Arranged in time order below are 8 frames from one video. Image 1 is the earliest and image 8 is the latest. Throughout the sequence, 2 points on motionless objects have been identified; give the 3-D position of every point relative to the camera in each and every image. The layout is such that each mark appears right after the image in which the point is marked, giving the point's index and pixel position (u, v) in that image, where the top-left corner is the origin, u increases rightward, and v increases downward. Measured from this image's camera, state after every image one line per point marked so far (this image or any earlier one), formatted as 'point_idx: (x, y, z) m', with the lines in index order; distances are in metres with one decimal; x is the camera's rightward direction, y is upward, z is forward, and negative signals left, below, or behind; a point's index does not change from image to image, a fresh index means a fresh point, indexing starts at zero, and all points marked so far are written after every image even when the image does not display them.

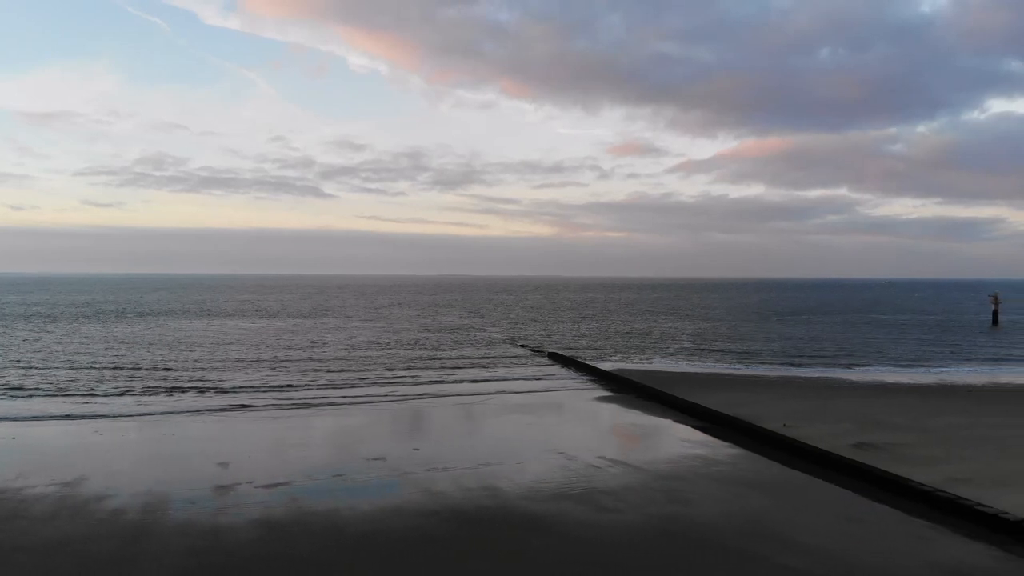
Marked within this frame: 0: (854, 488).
0: (+6.3, -2.7, +10.3) m
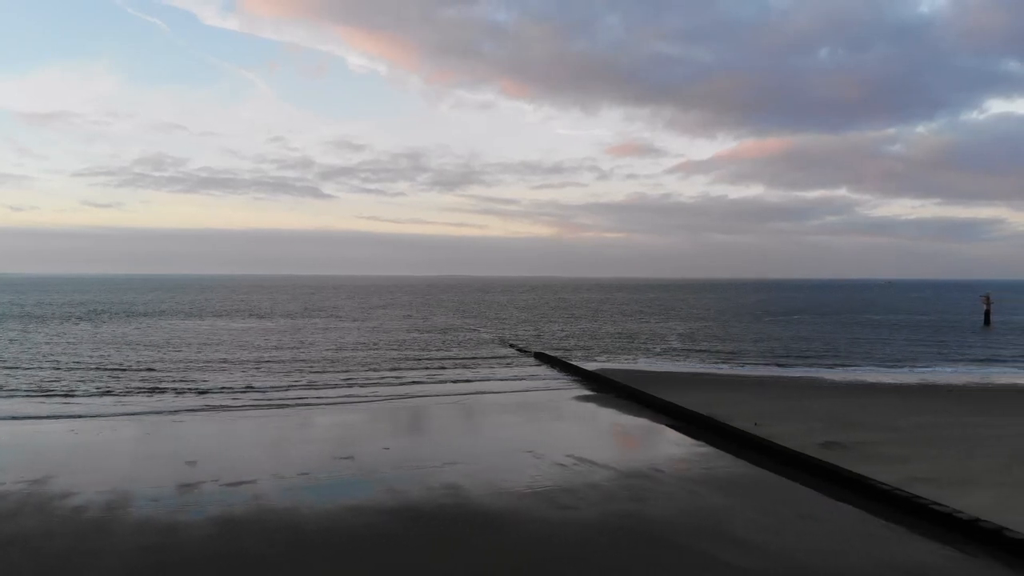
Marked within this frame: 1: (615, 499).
0: (+9.6, -2.7, +14.6) m
1: (+1.3, -2.8, +7.8) m
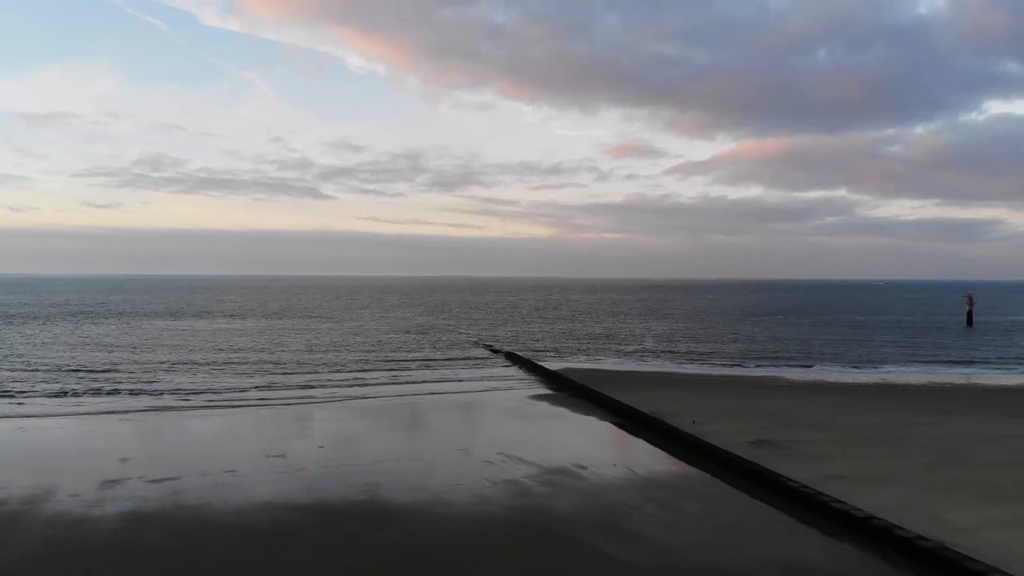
0: (+8.4, -2.7, +14.7) m
1: (+0.1, -2.8, +7.8) m
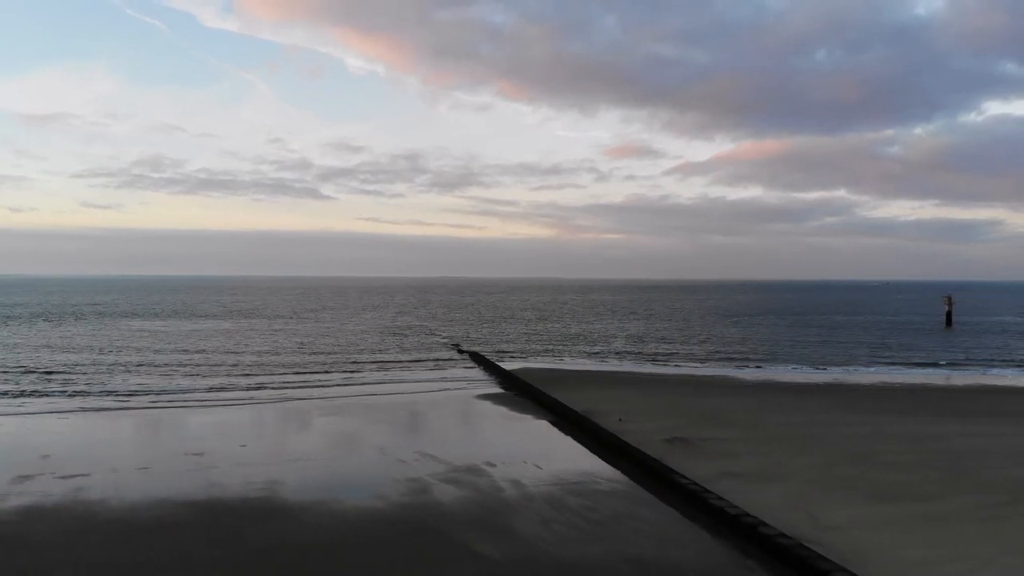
0: (+7.0, -2.7, +14.8) m
1: (-1.3, -2.8, +7.9) m
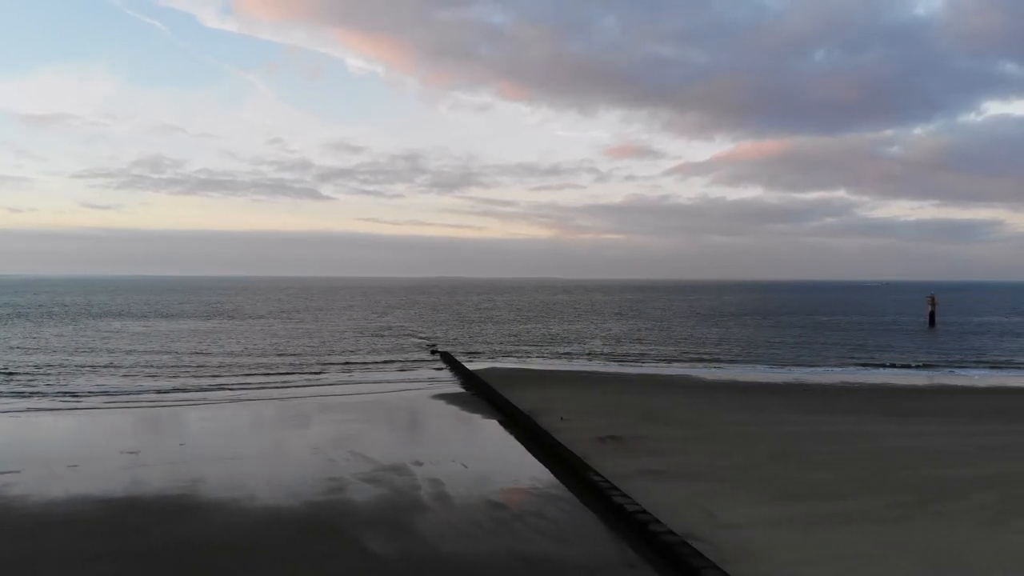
0: (+5.9, -2.7, +14.9) m
1: (-2.4, -2.8, +8.0) m
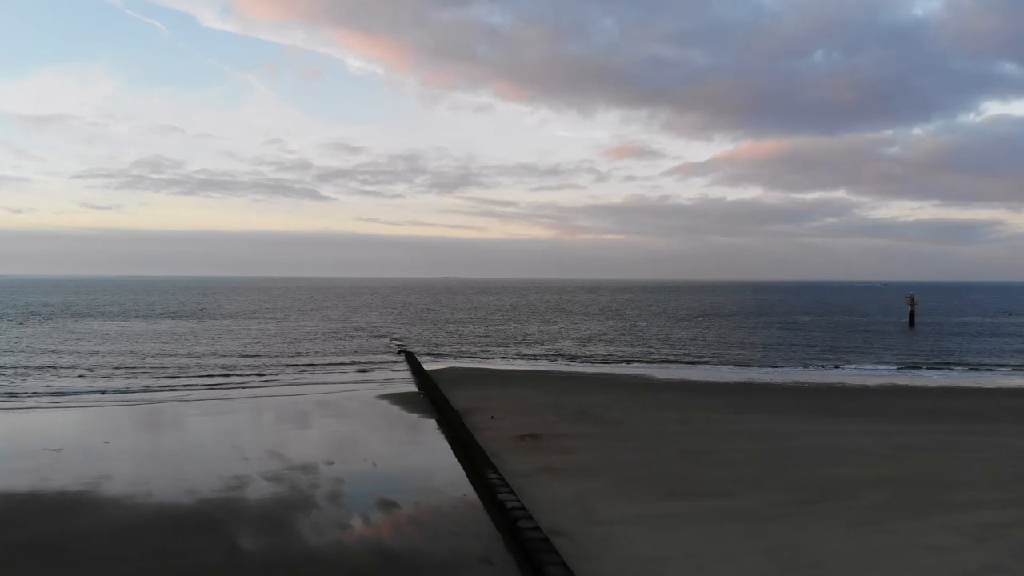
0: (+4.5, -2.7, +15.0) m
1: (-3.8, -2.8, +8.1) m
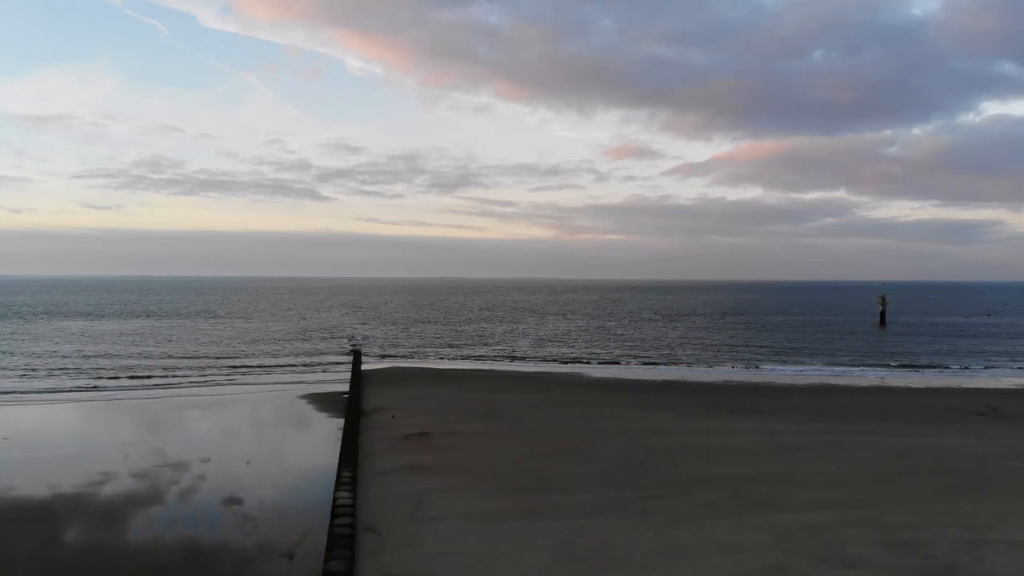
0: (+2.4, -2.8, +15.1) m
1: (-5.8, -2.8, +8.2) m
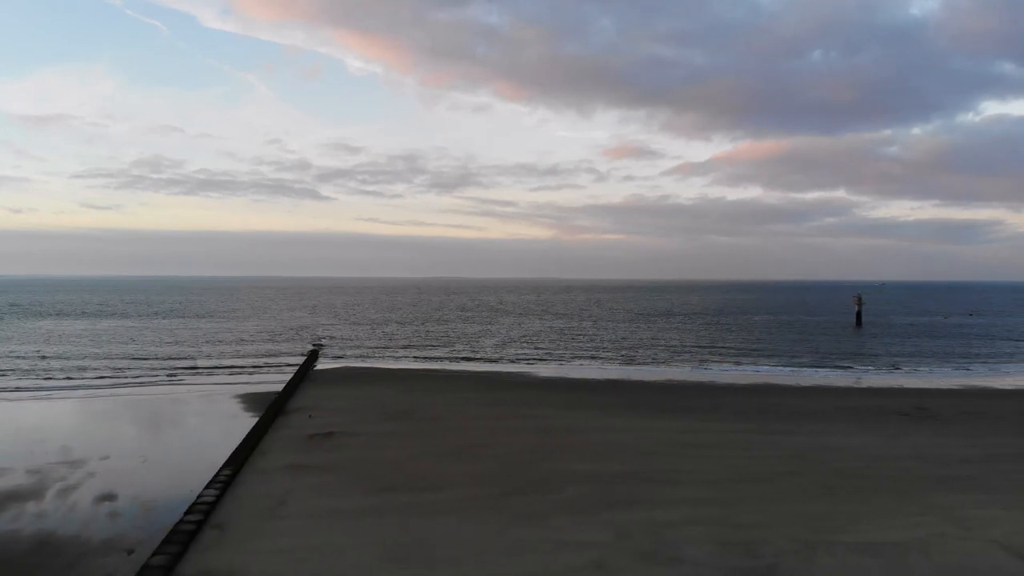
0: (+0.7, -2.8, +15.2) m
1: (-7.5, -2.8, +8.3) m
